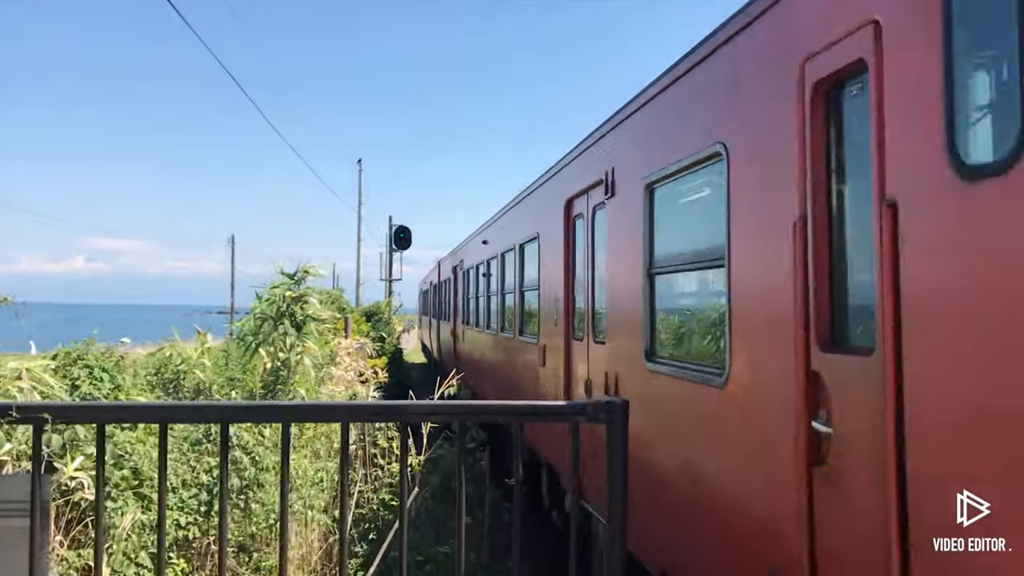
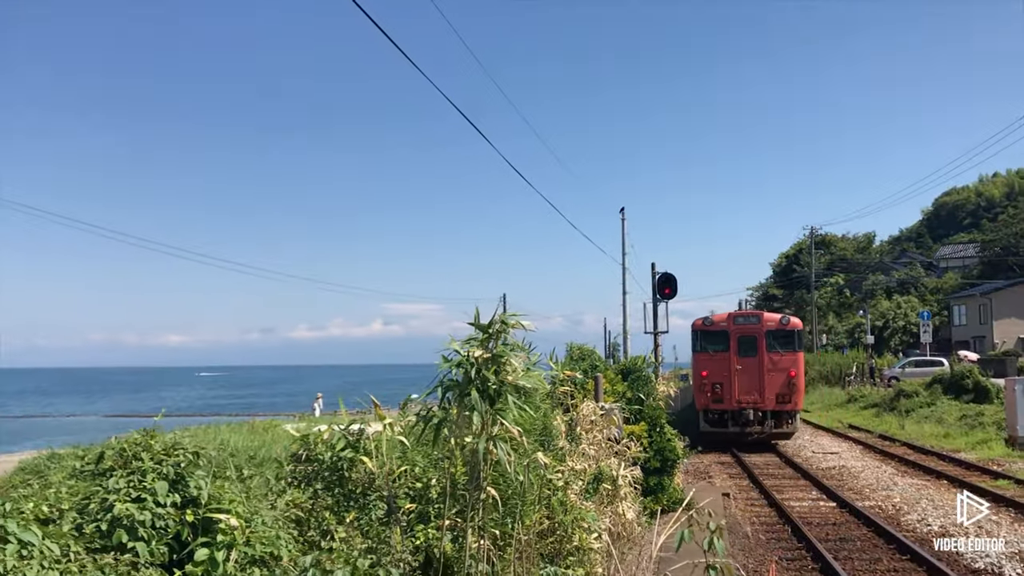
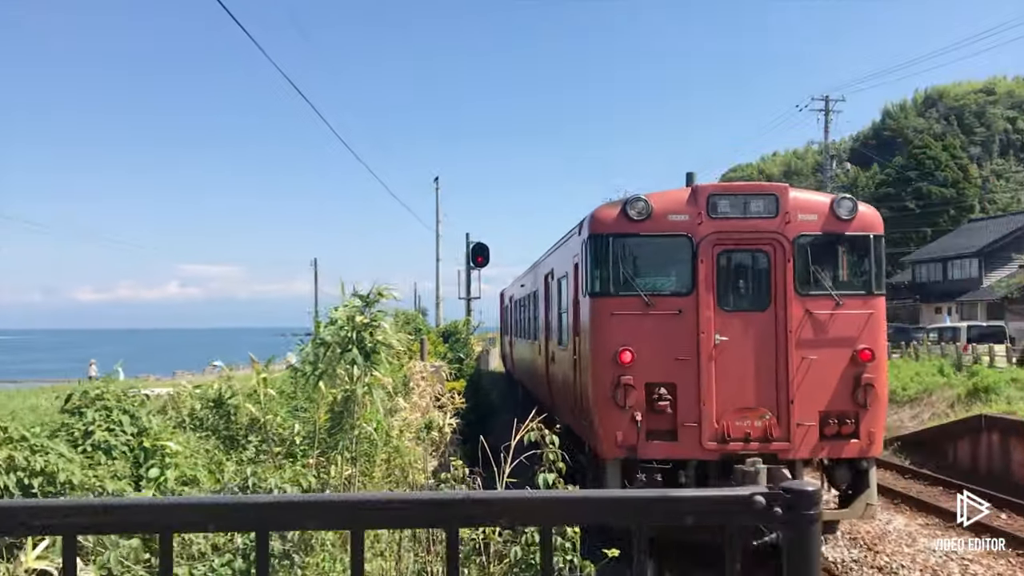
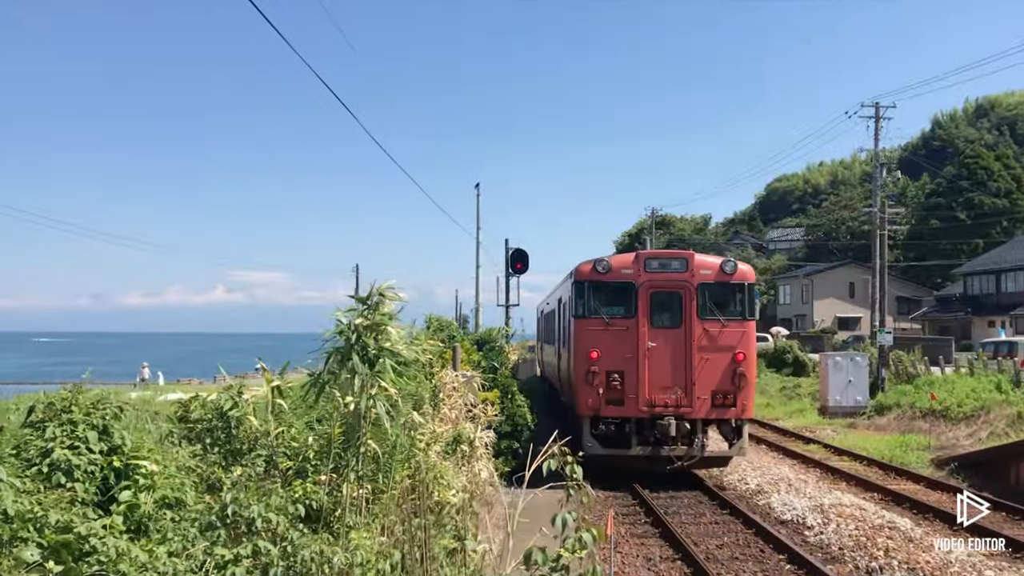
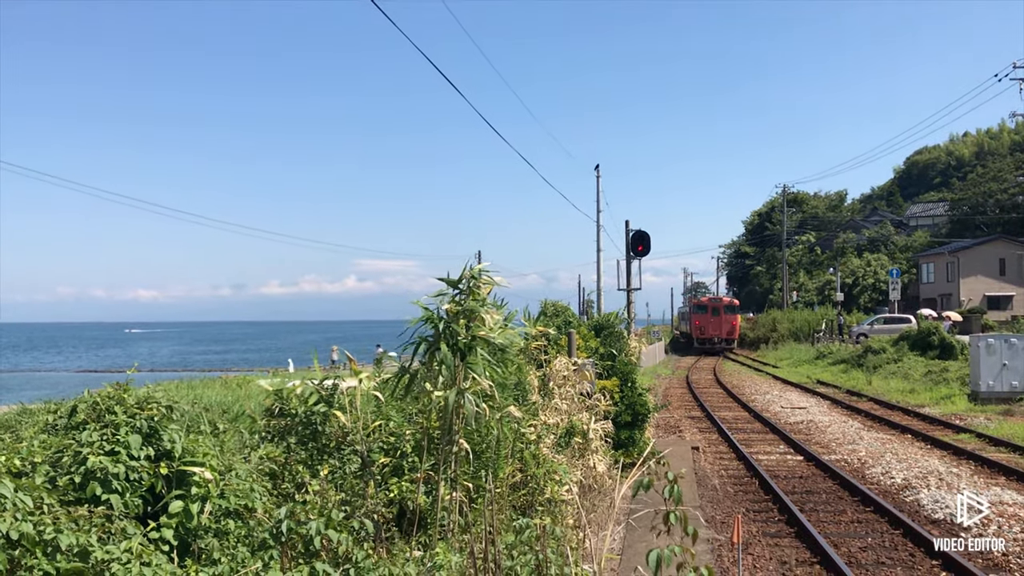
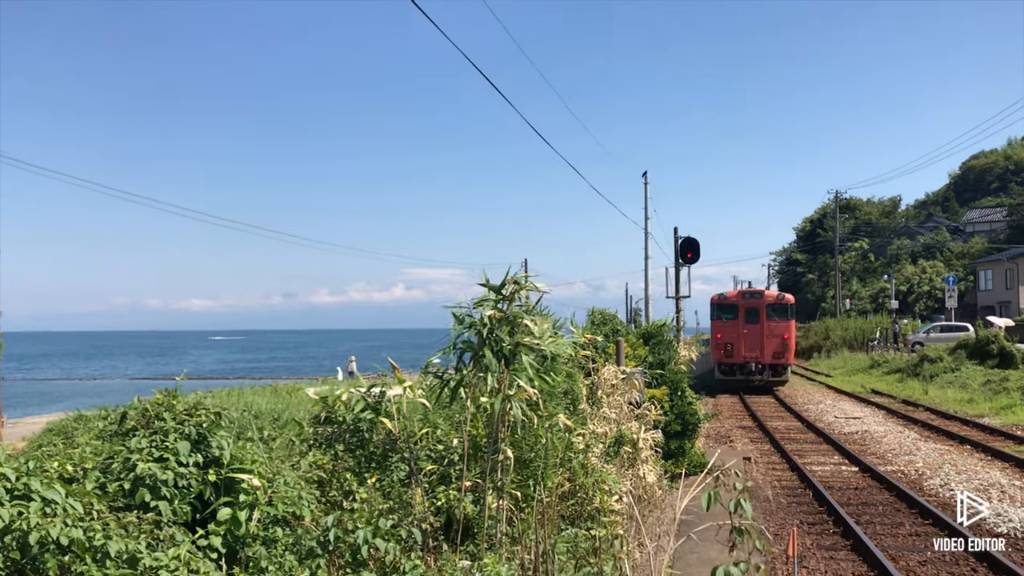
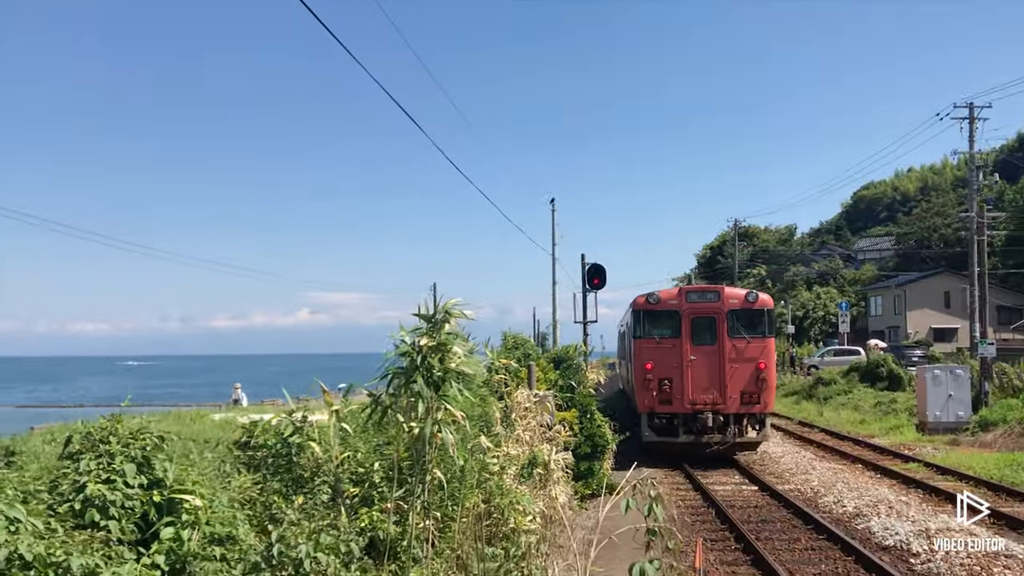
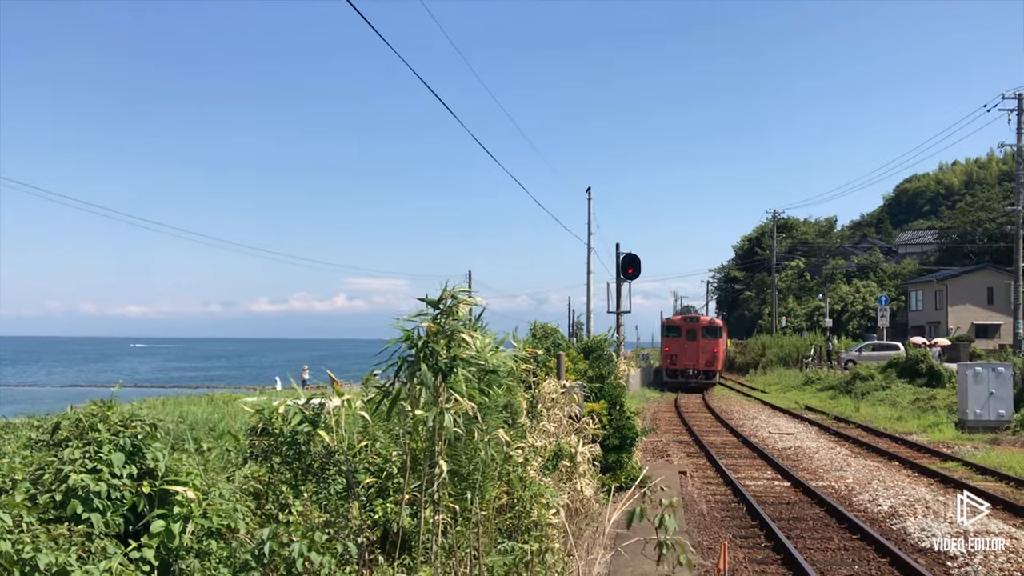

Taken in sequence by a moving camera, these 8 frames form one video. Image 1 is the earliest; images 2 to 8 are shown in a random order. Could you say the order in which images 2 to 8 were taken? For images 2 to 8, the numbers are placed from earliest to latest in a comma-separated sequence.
3, 4, 7, 2, 6, 8, 5
